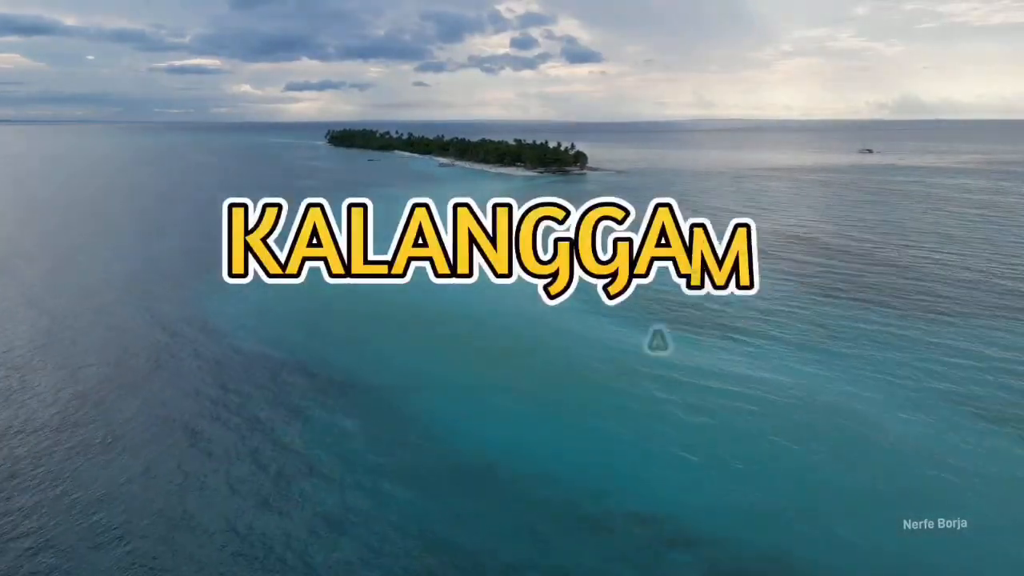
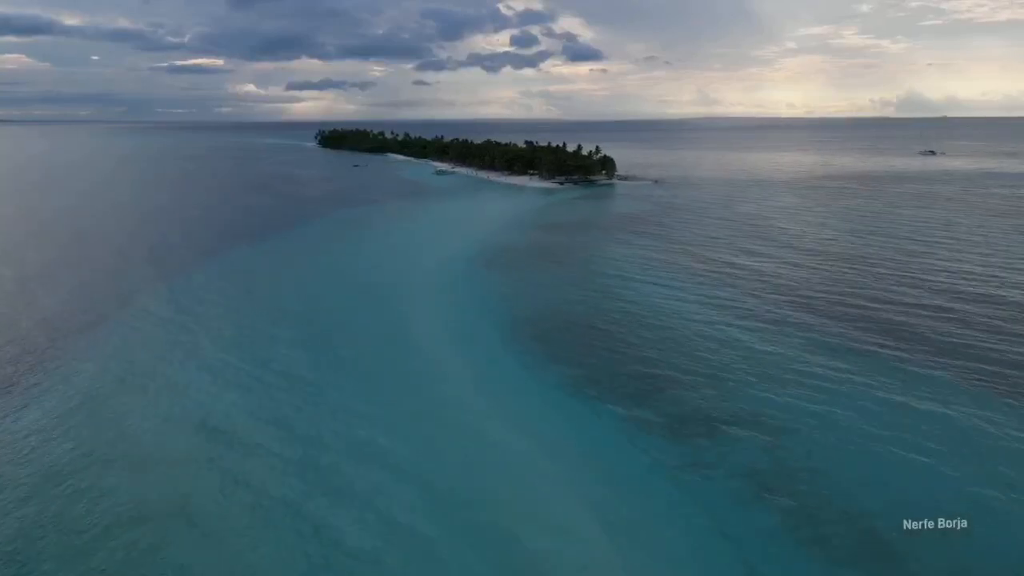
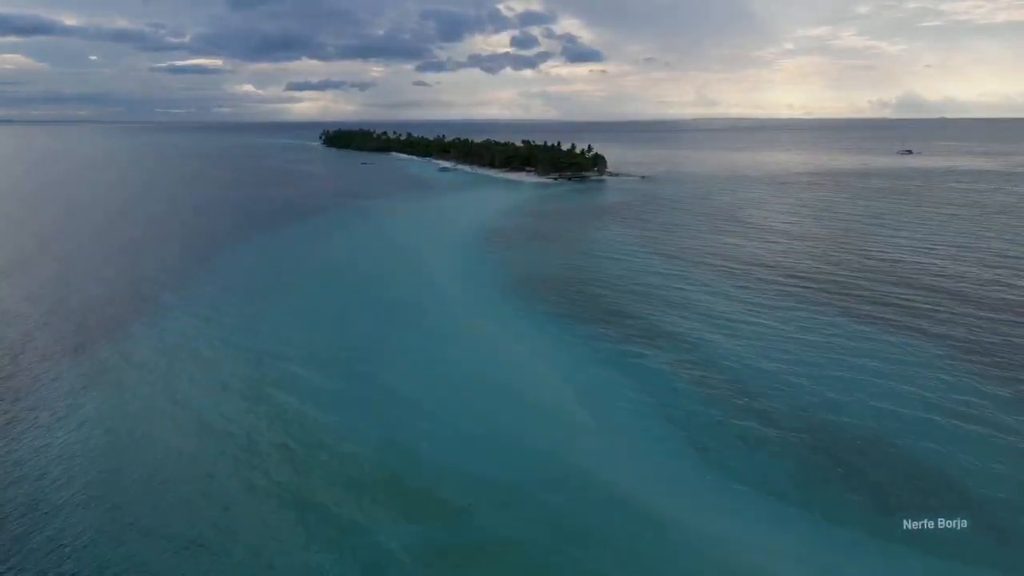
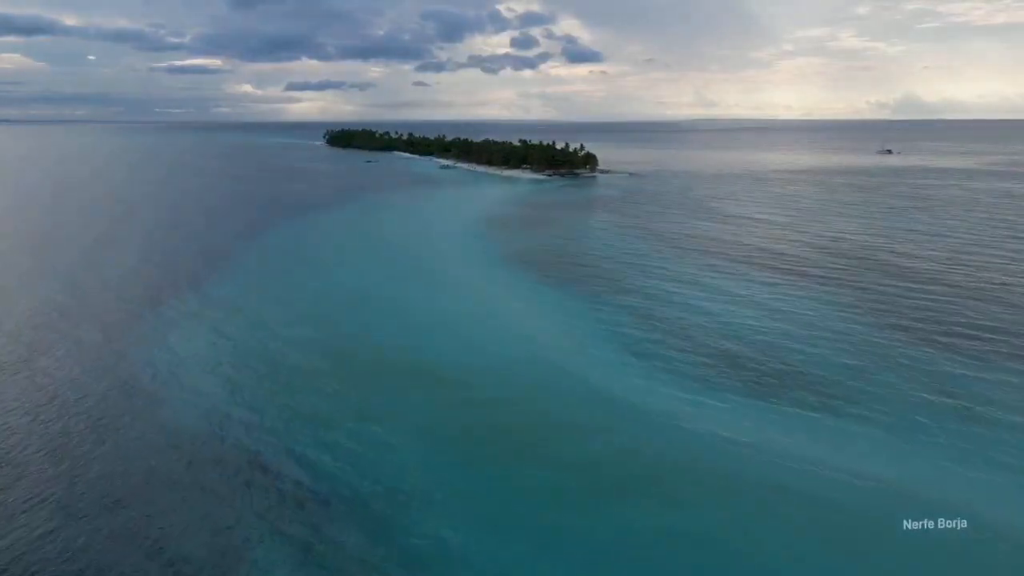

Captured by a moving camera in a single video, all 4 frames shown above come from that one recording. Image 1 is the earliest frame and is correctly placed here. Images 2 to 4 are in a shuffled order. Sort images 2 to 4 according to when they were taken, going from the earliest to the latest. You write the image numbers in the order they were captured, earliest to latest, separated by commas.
4, 3, 2
